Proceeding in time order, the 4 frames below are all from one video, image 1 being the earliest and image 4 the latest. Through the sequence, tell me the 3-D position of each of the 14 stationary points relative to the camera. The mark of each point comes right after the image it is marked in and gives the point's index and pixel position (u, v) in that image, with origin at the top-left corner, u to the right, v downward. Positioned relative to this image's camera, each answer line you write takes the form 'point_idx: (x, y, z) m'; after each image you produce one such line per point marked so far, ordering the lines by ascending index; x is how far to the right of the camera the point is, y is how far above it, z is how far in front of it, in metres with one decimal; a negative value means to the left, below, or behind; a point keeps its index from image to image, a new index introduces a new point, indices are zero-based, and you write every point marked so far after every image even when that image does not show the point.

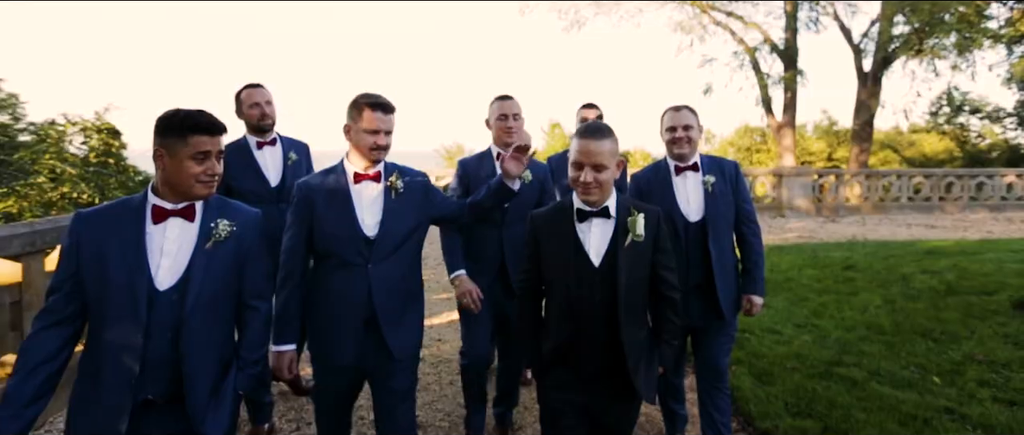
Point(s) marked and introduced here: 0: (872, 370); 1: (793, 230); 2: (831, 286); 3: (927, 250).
0: (+2.4, -1.0, +5.5) m
1: (+6.0, -0.3, +18.0) m
2: (+3.5, -0.7, +9.2) m
3: (+6.1, -0.5, +12.3) m
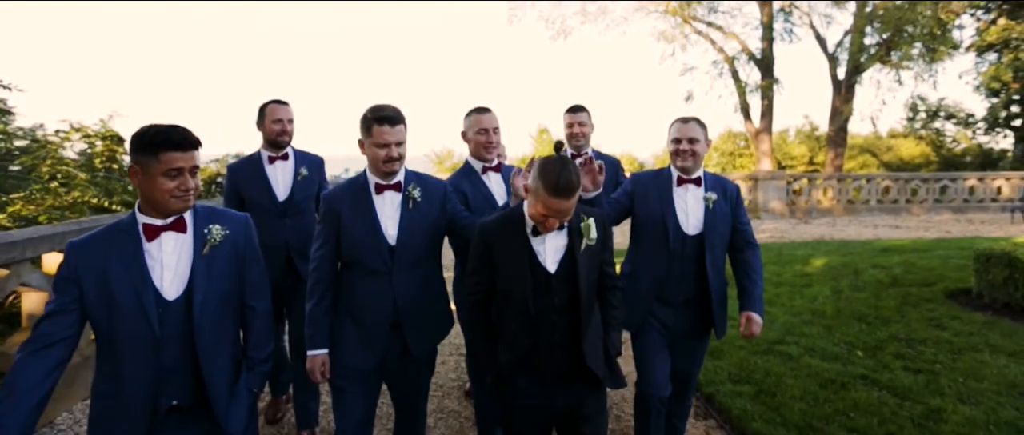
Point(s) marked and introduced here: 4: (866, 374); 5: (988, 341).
0: (+2.3, -1.0, +6.4) m
1: (+5.7, -0.3, +18.9) m
2: (+3.3, -0.7, +10.0) m
3: (+5.9, -0.5, +13.2) m
4: (+2.3, -1.0, +5.5) m
5: (+3.6, -0.9, +6.4) m
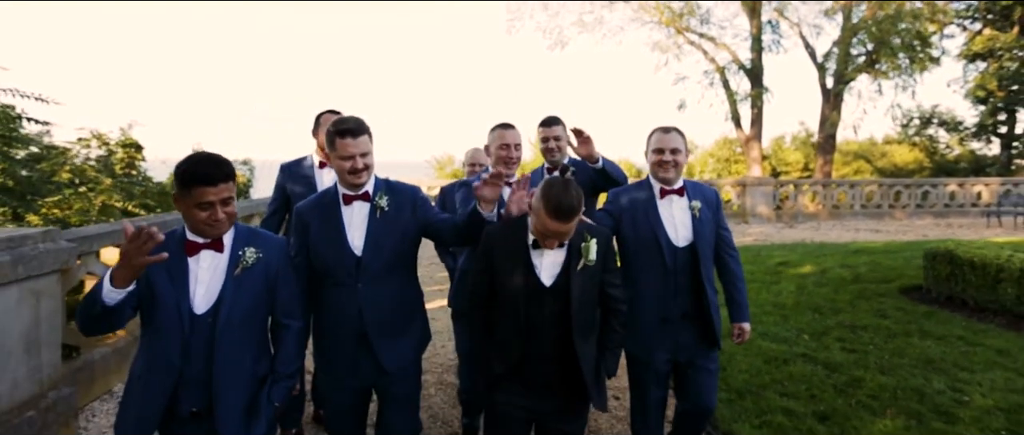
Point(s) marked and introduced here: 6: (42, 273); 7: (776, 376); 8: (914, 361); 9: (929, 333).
0: (+2.2, -1.0, +7.3) m
1: (+5.7, -0.4, +19.8) m
2: (+3.2, -0.8, +10.9) m
3: (+5.8, -0.5, +14.1) m
4: (+2.2, -1.0, +6.4) m
5: (+3.6, -1.0, +7.3) m
6: (-2.2, -0.3, +3.9) m
7: (+1.8, -1.1, +5.7) m
8: (+2.9, -1.0, +6.0) m
9: (+3.5, -1.0, +7.1) m
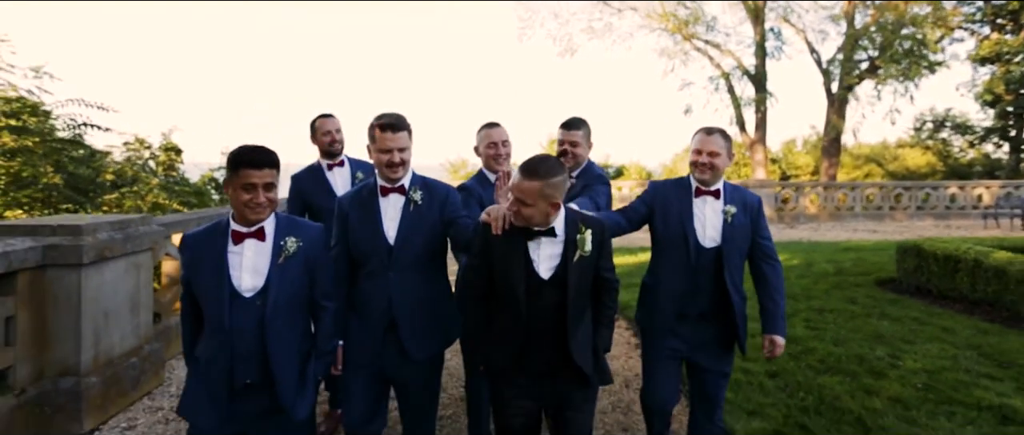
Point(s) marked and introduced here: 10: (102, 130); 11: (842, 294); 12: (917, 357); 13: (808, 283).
0: (+2.2, -0.9, +8.2) m
1: (+5.9, -0.4, +20.7) m
2: (+3.4, -0.7, +11.8) m
3: (+6.0, -0.5, +15.0) m
4: (+2.3, -1.0, +7.3) m
5: (+3.6, -0.9, +8.2) m
6: (-2.2, -0.2, +4.9) m
7: (+1.8, -1.0, +6.7) m
8: (+2.9, -1.0, +7.0) m
9: (+3.6, -0.9, +8.0) m
10: (-5.0, +1.1, +10.2) m
11: (+3.7, -0.8, +9.4) m
12: (+3.0, -1.0, +6.2) m
13: (+3.6, -0.8, +10.2) m
